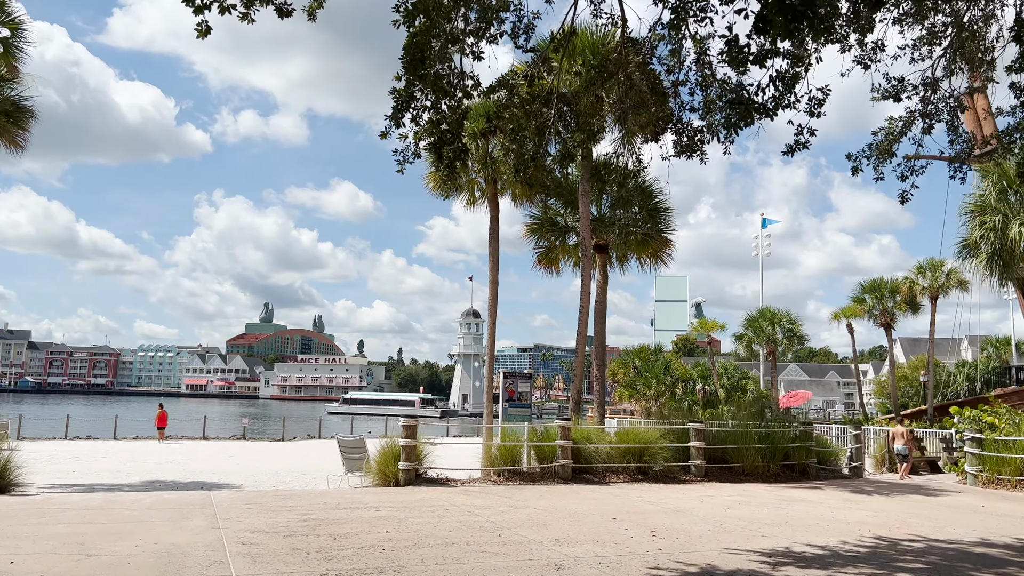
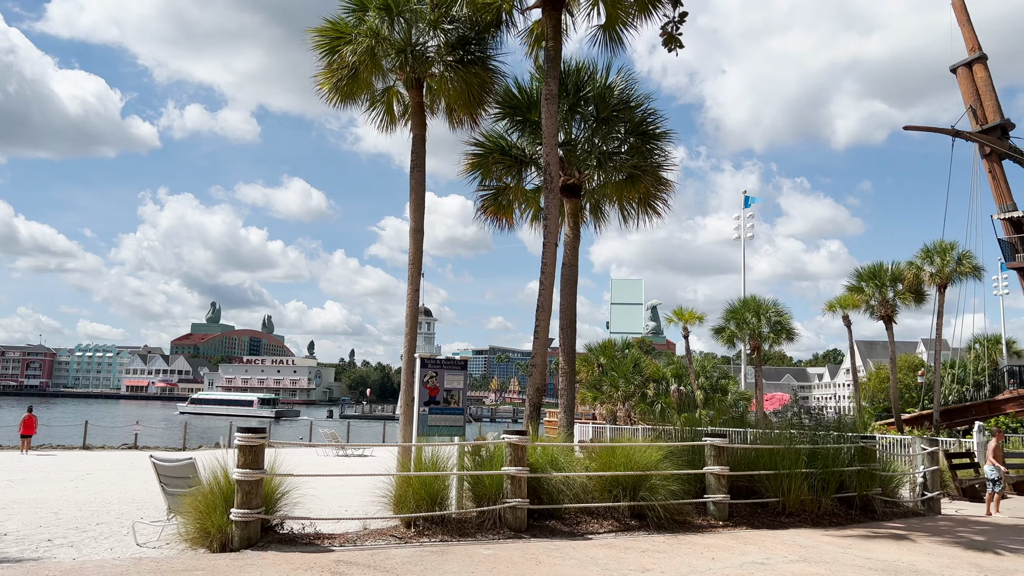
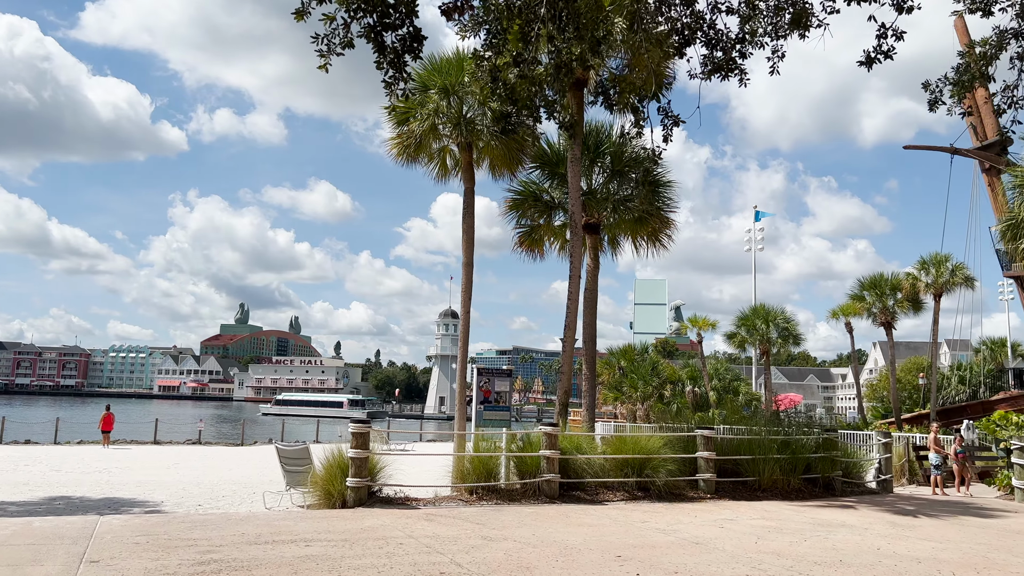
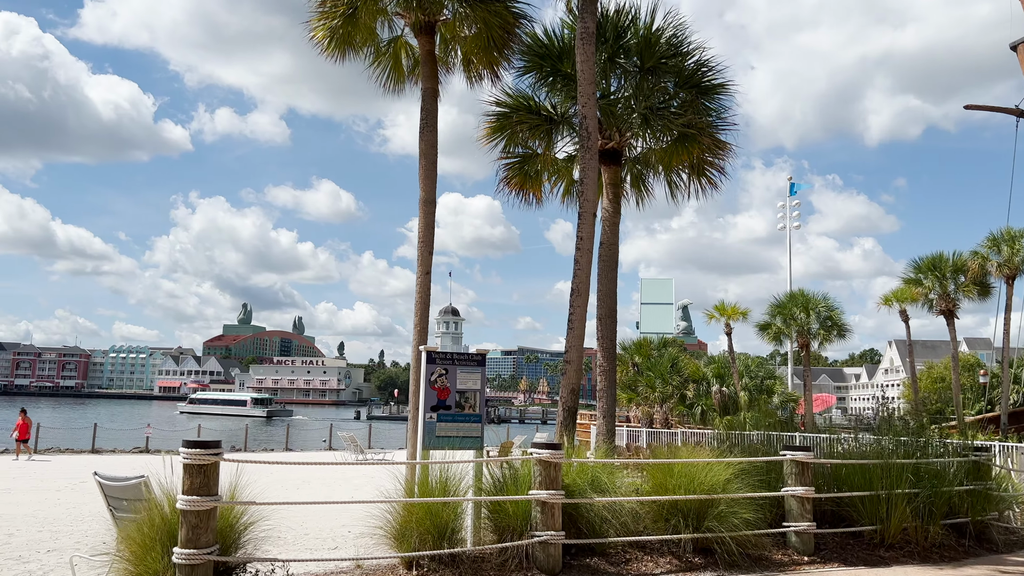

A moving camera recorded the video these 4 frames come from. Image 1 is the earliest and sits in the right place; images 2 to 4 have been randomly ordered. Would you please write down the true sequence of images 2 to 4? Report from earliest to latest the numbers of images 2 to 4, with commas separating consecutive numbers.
3, 2, 4
